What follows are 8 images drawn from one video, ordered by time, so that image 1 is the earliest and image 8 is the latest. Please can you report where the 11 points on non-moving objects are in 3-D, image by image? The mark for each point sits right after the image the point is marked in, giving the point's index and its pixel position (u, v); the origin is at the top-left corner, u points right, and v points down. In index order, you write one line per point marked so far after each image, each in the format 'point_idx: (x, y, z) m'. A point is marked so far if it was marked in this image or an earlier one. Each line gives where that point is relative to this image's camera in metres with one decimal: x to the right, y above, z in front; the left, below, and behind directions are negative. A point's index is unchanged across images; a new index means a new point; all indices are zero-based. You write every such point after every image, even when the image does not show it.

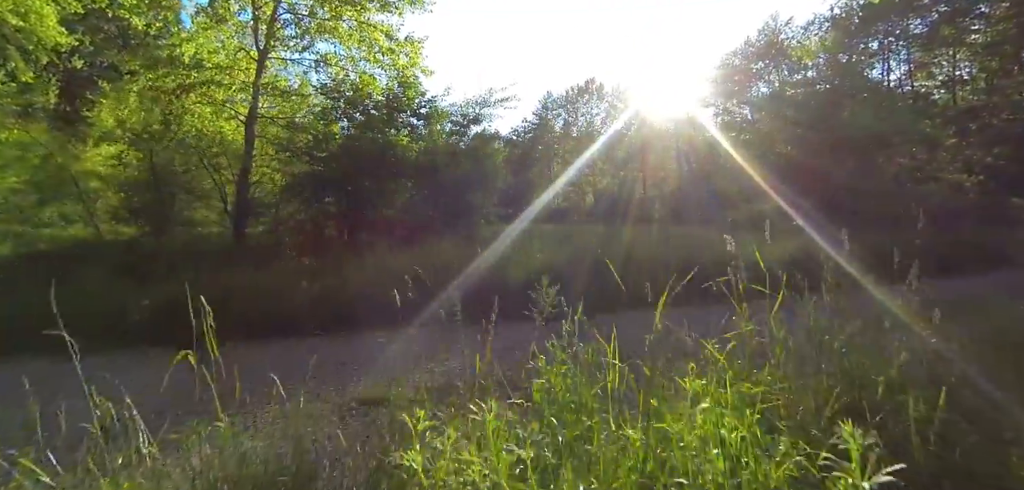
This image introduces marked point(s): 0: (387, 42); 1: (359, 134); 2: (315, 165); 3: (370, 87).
0: (-2.6, +4.3, +10.5) m
1: (-3.1, +2.3, +10.1) m
2: (-4.0, +1.7, +9.9) m
3: (-2.9, +3.3, +10.3) m
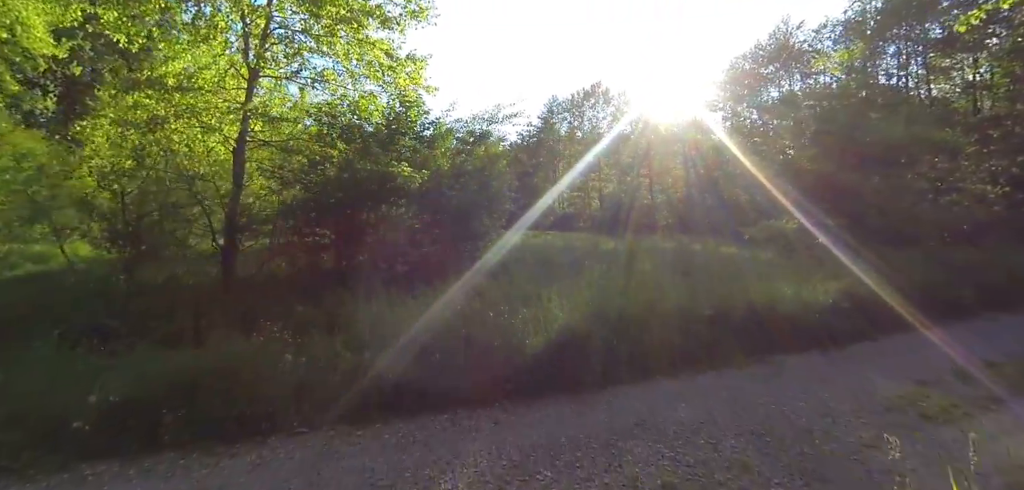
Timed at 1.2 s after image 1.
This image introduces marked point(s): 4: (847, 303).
0: (-2.4, +3.6, +9.8) m
1: (-2.9, +1.7, +9.3) m
2: (-3.8, +1.1, +9.1) m
3: (-2.7, +2.6, +9.5) m
4: (+5.2, -0.9, +7.7) m
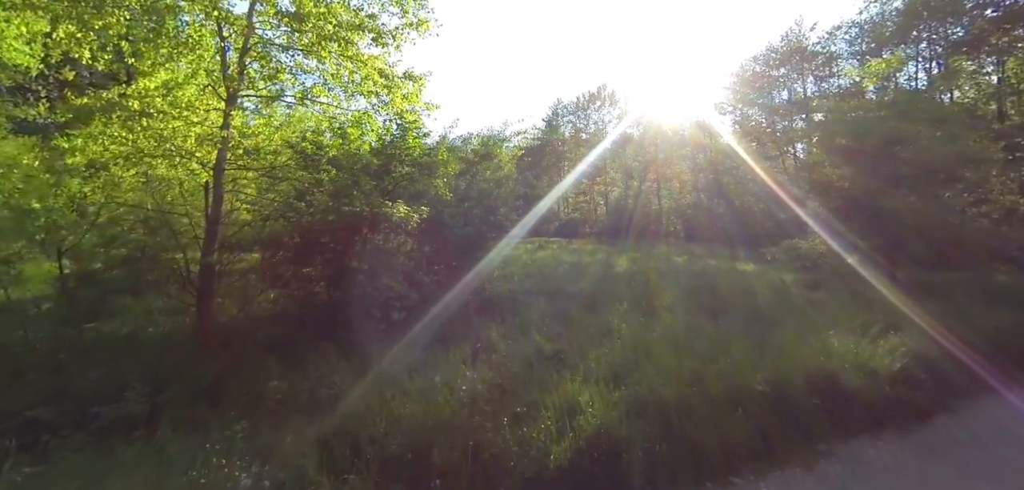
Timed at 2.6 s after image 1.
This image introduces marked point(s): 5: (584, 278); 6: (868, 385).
0: (-2.2, +2.9, +8.7) m
1: (-2.7, +1.0, +8.2) m
2: (-3.6, +0.4, +8.1) m
3: (-2.6, +1.9, +8.5) m
4: (+5.3, -1.6, +6.6) m
5: (+2.1, -1.1, +14.8) m
6: (+4.2, -1.7, +5.9) m
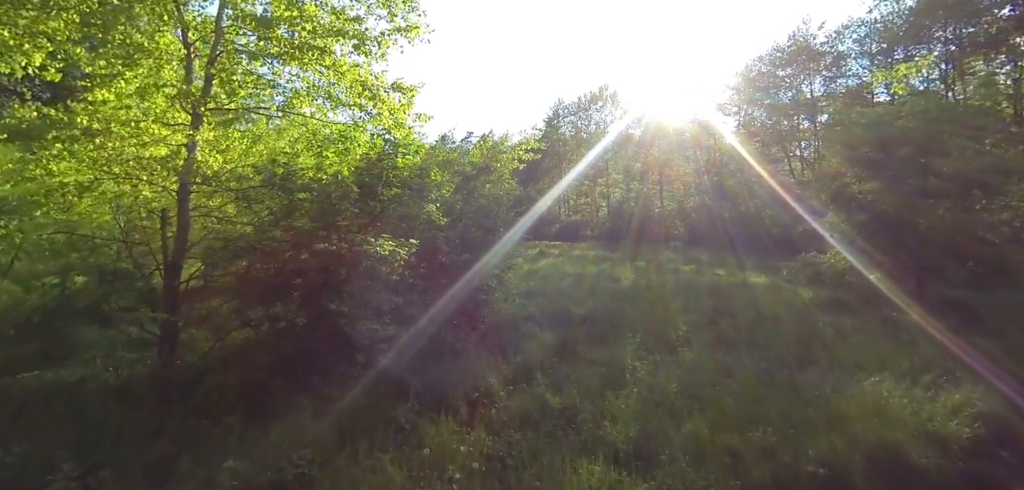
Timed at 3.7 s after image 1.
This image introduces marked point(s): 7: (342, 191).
0: (-2.2, +2.5, +7.8) m
1: (-2.7, +0.5, +7.3) m
2: (-3.6, -0.1, +7.1) m
3: (-2.5, +1.5, +7.5) m
4: (+5.4, -2.1, +5.6) m
5: (+2.1, -1.5, +13.9) m
6: (+4.3, -2.2, +5.0) m
7: (-2.6, +0.8, +7.6) m
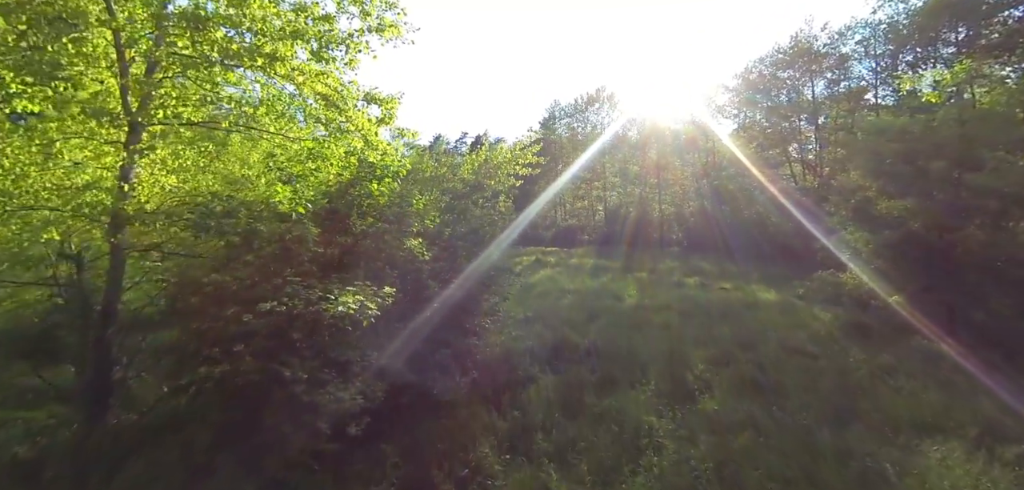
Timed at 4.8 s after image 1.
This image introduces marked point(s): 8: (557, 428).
0: (-2.3, +1.9, +6.6) m
1: (-2.7, 0.0, +6.1) m
2: (-3.6, -0.7, +5.9) m
3: (-2.6, +0.9, +6.3) m
4: (+5.4, -2.6, +4.5) m
5: (+2.0, -2.1, +12.7) m
6: (+4.2, -2.7, +3.8) m
7: (-2.7, +0.2, +6.4) m
8: (+0.6, -2.5, +7.0) m
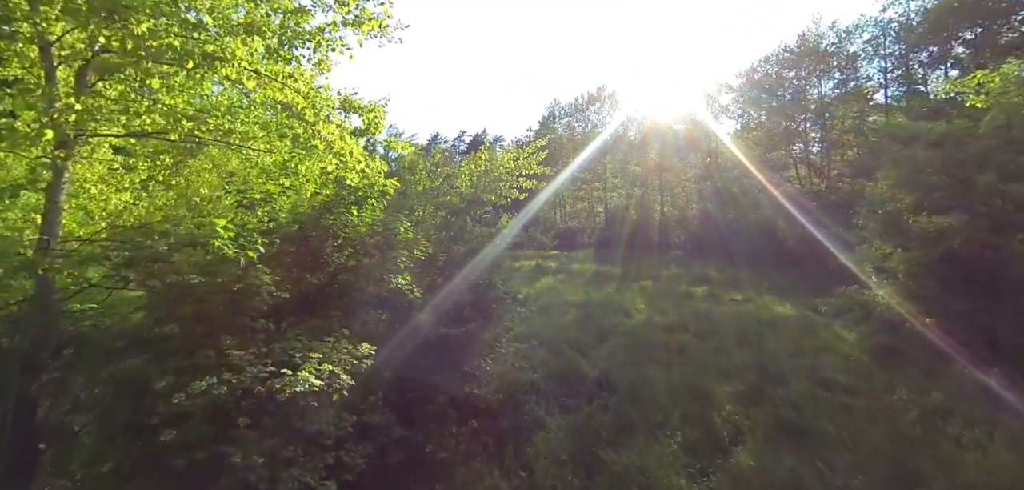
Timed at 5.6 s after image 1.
0: (-2.2, +1.5, +5.5) m
1: (-2.7, -0.4, +5.0) m
2: (-3.5, -1.1, +4.9) m
3: (-2.5, +0.5, +5.2) m
4: (+5.4, -3.1, +3.5) m
5: (+2.0, -2.5, +11.7) m
6: (+4.3, -3.1, +2.8) m
7: (-2.6, -0.2, +5.4) m
8: (+0.7, -2.9, +5.9) m
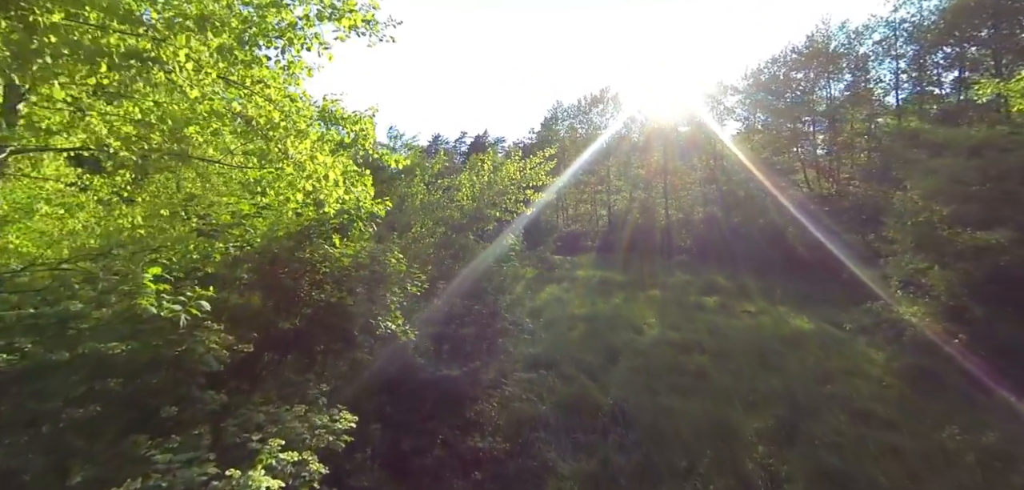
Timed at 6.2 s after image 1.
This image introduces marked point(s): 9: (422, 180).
0: (-2.1, +1.2, +4.6) m
1: (-2.6, -0.8, +4.2) m
2: (-3.4, -1.4, +4.0) m
3: (-2.4, +0.2, +4.4) m
4: (+5.5, -3.4, +2.7) m
5: (+2.2, -2.8, +10.8) m
6: (+4.4, -3.4, +2.0) m
7: (-2.5, -0.5, +4.5) m
8: (+0.8, -3.2, +5.1) m
9: (-1.7, +1.2, +9.1) m
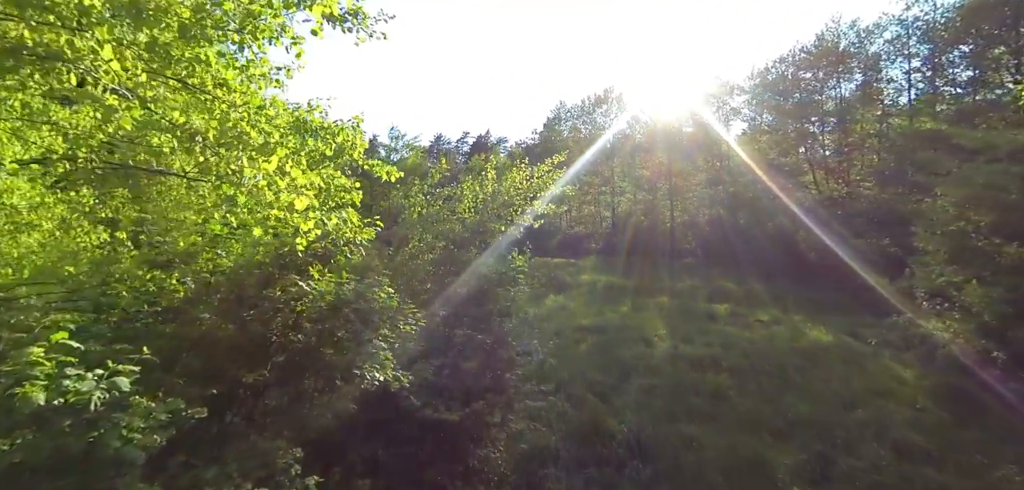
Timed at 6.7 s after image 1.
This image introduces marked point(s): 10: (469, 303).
0: (-2.0, +0.9, +3.9) m
1: (-2.5, -1.0, +3.5) m
2: (-3.4, -1.7, +3.3) m
3: (-2.3, -0.1, +3.7) m
4: (+5.6, -3.6, +1.9) m
5: (+2.3, -3.0, +10.1) m
6: (+4.5, -3.7, +1.2) m
7: (-2.4, -0.8, +3.8) m
8: (+0.9, -3.5, +4.4) m
9: (-1.6, +0.9, +8.4) m
10: (-0.6, -0.7, +6.7) m
